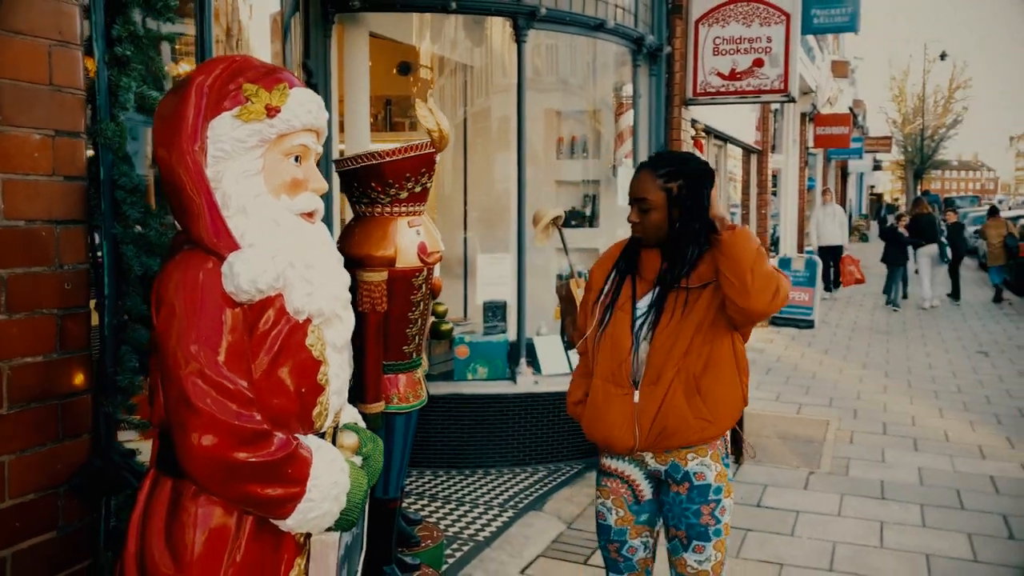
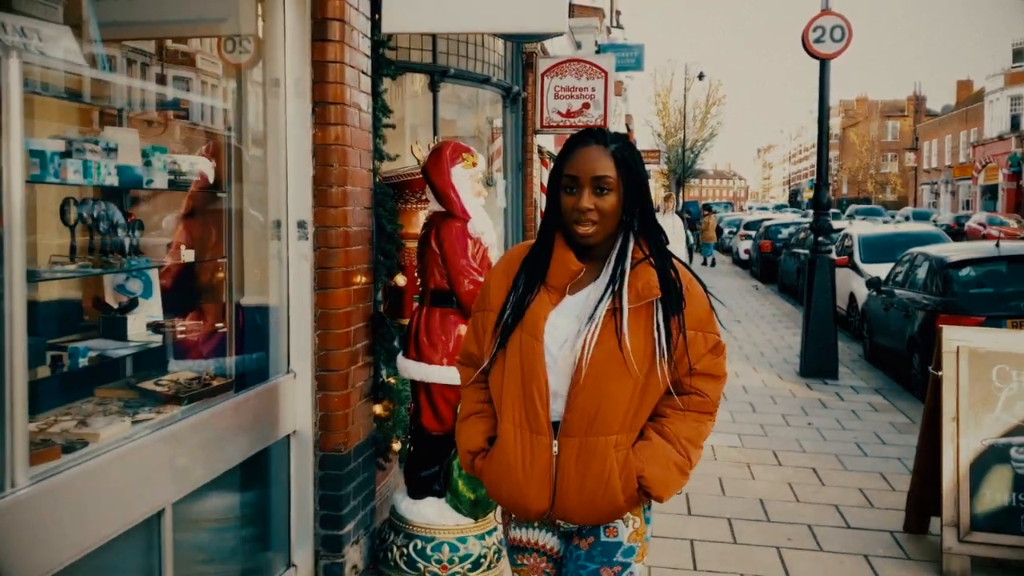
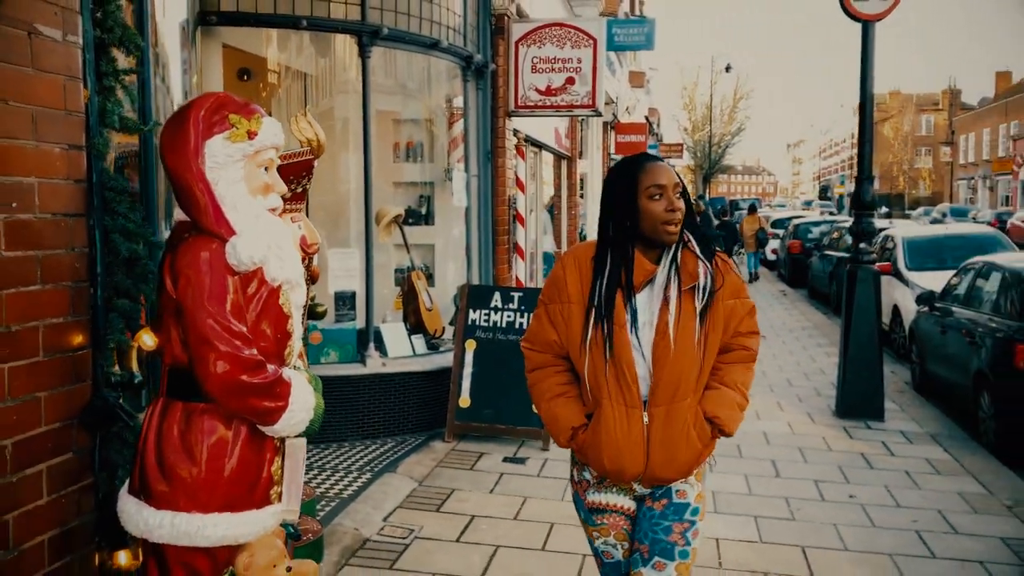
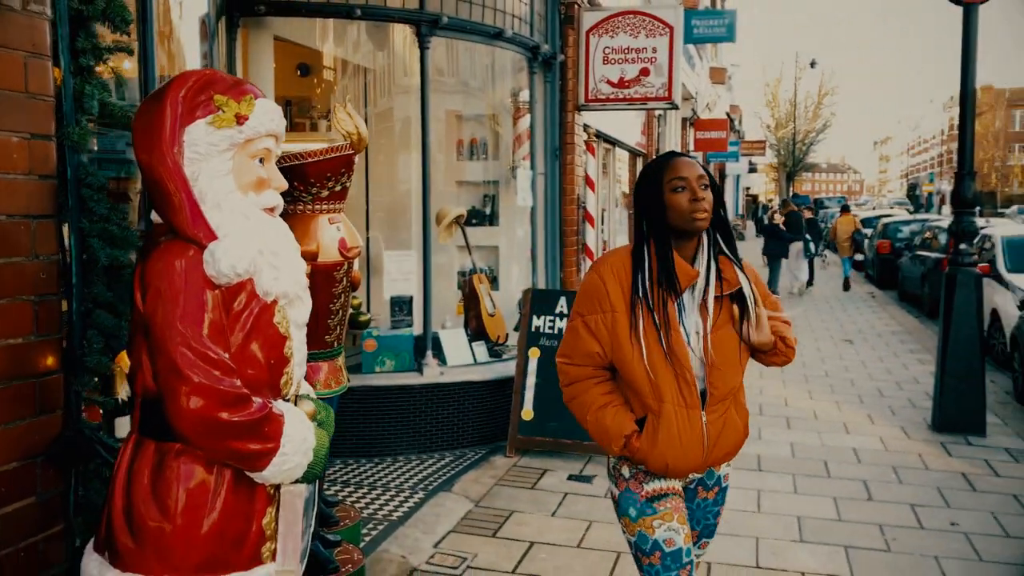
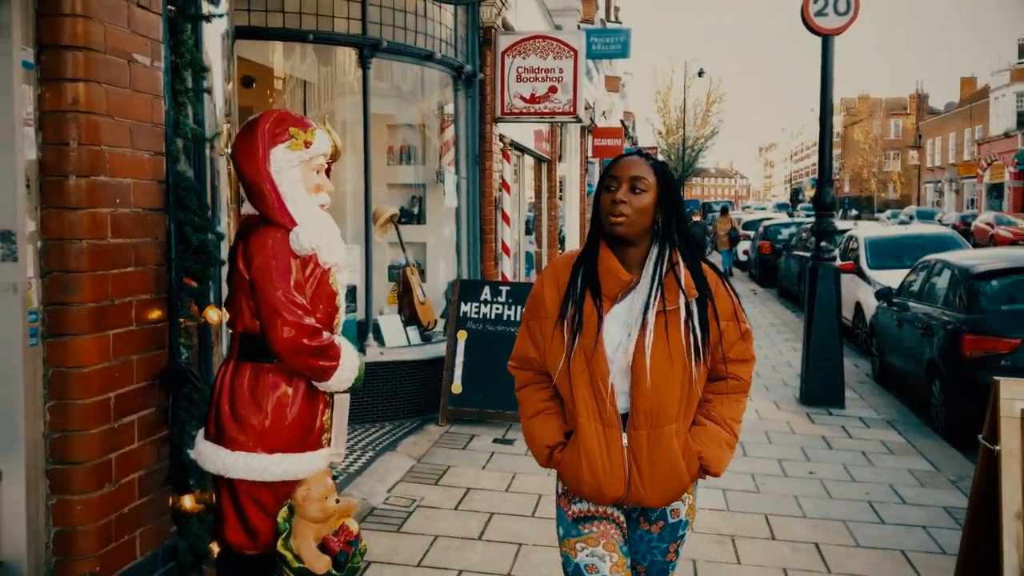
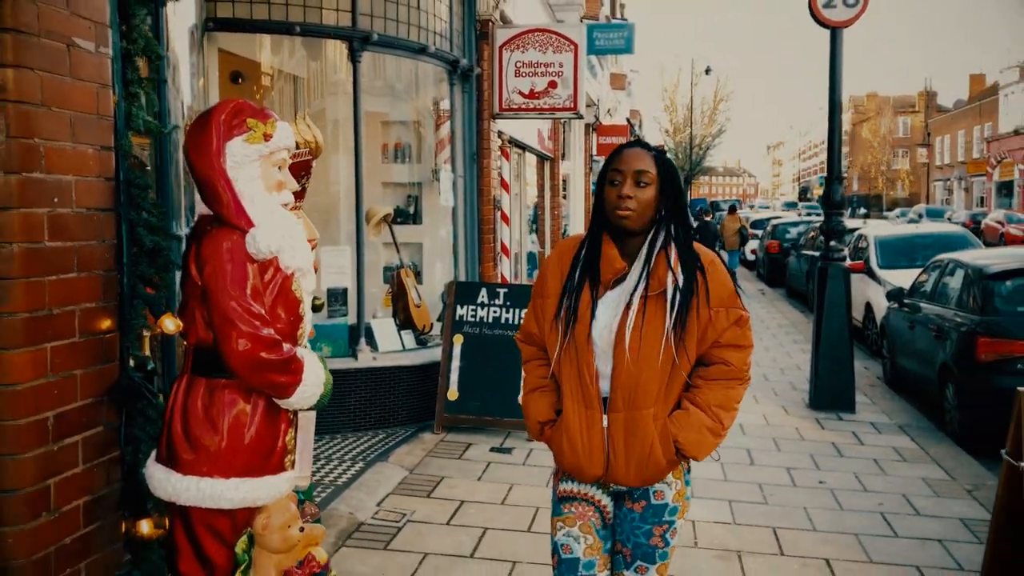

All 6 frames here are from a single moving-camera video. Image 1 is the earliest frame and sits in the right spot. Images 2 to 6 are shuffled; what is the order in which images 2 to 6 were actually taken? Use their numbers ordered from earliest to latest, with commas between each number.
4, 3, 6, 5, 2
